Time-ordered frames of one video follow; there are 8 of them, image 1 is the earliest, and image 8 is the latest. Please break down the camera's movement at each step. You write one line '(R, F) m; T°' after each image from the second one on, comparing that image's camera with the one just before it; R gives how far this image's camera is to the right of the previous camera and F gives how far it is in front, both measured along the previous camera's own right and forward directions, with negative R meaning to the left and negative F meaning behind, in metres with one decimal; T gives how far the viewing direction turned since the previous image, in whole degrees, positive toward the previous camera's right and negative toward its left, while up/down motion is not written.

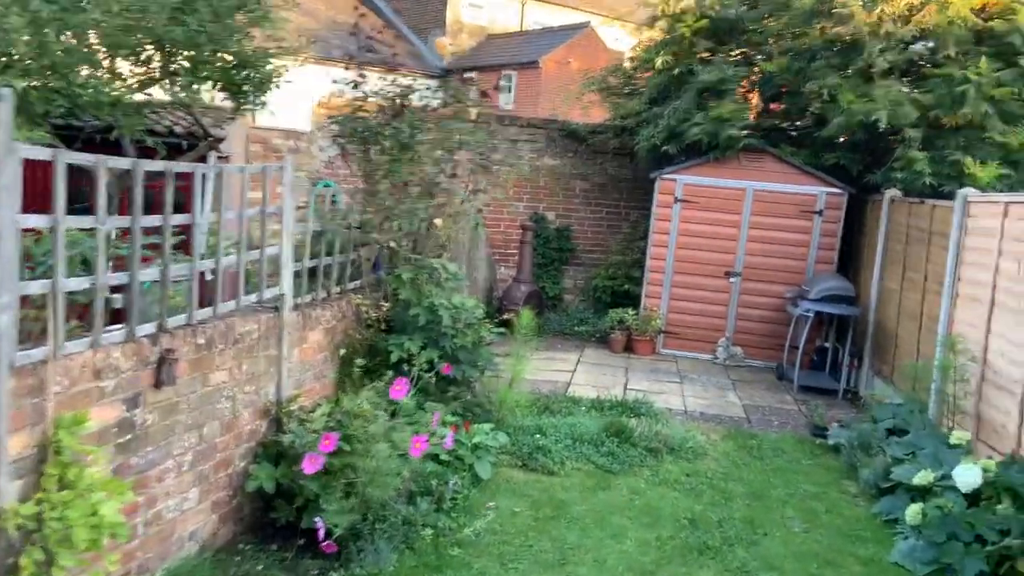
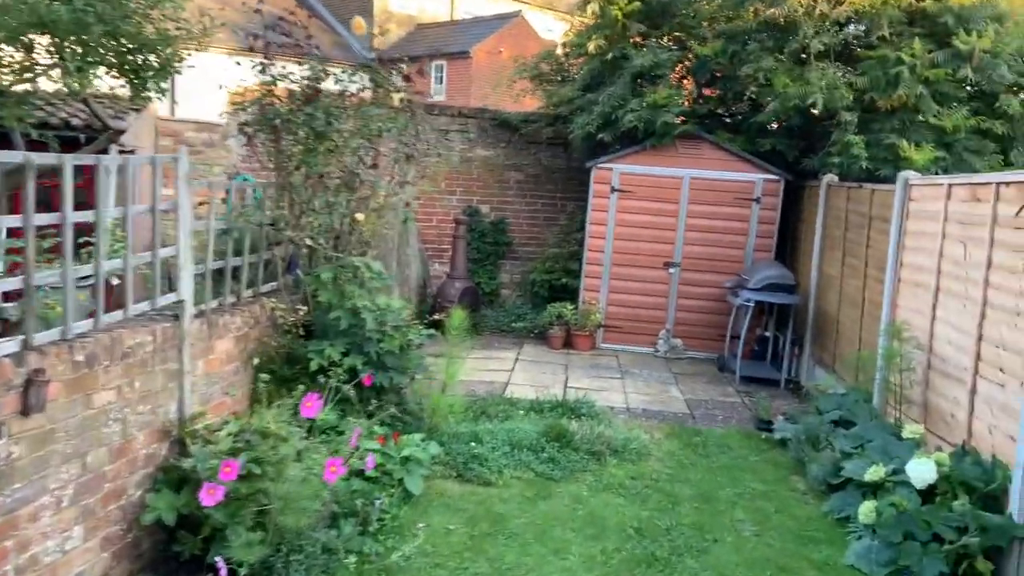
(+0.1, +0.4) m; +4°
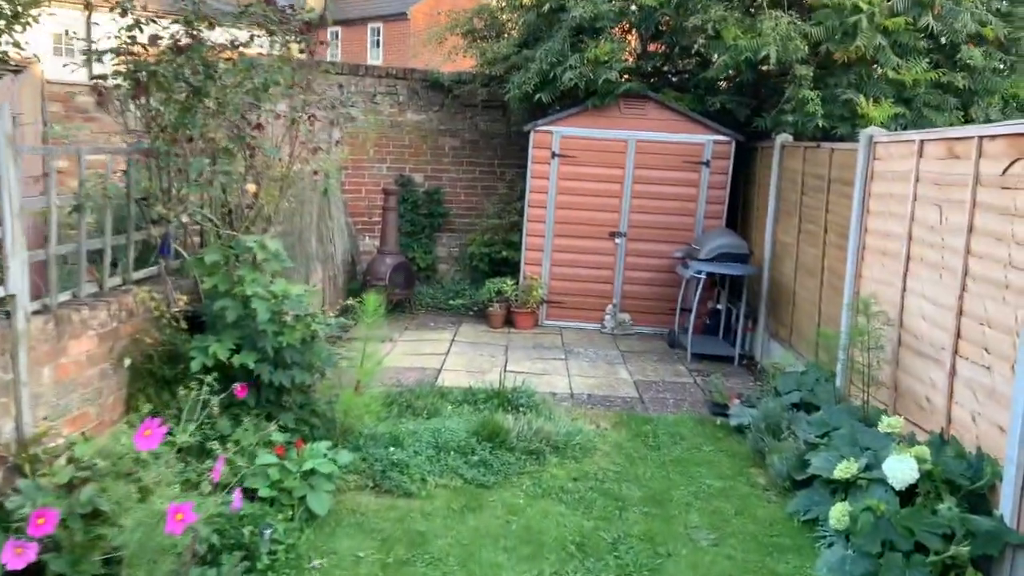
(+0.2, +0.7) m; +4°
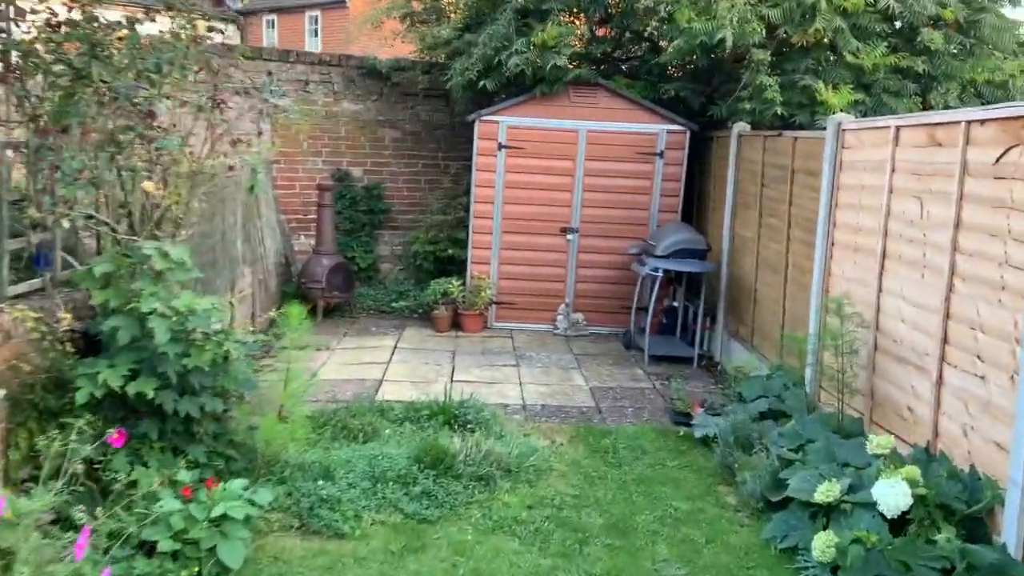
(0.0, +0.5) m; +4°
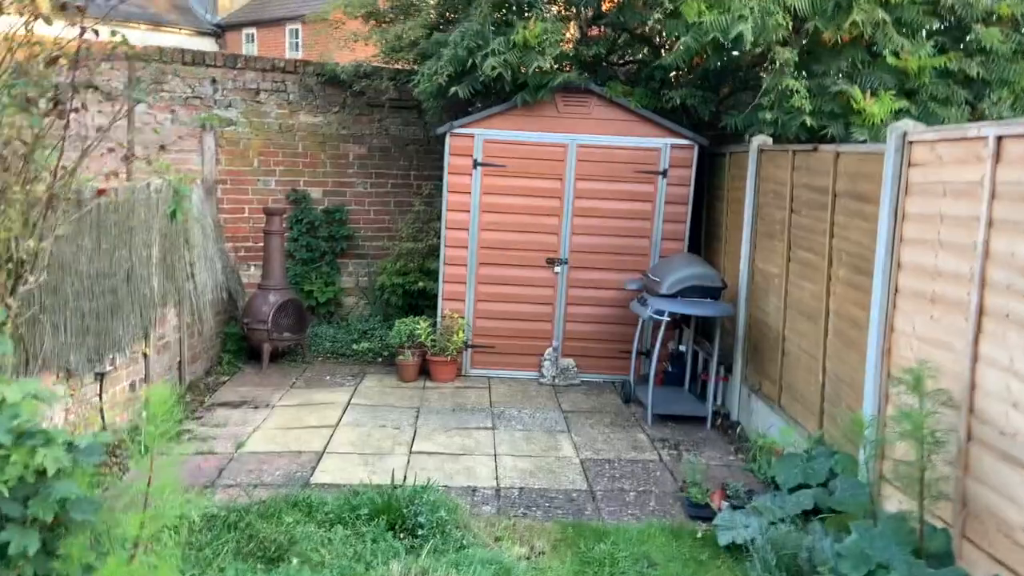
(+0.1, +1.2) m; 0°
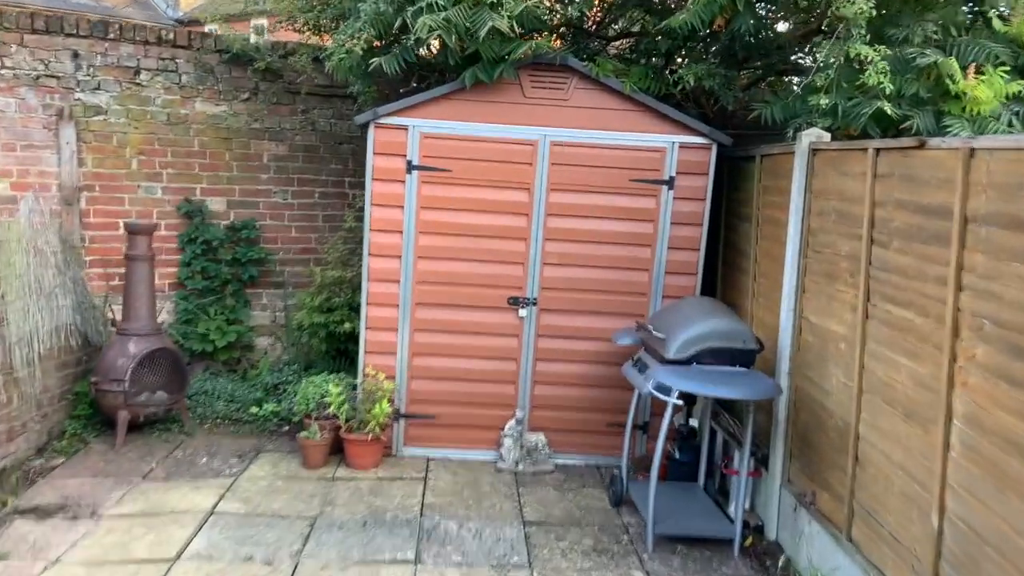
(+0.3, +1.8) m; +1°
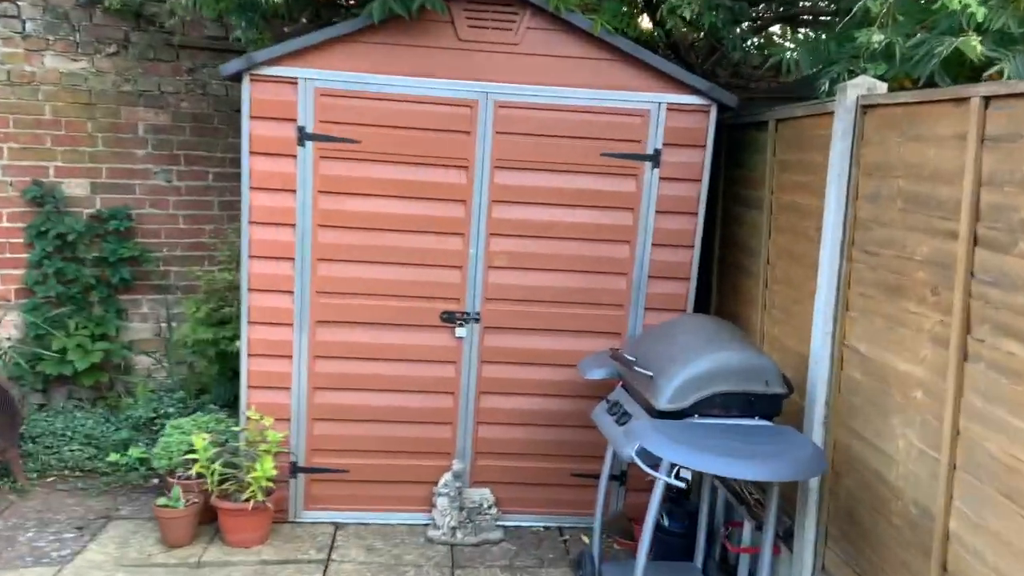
(+0.2, +1.2) m; +2°
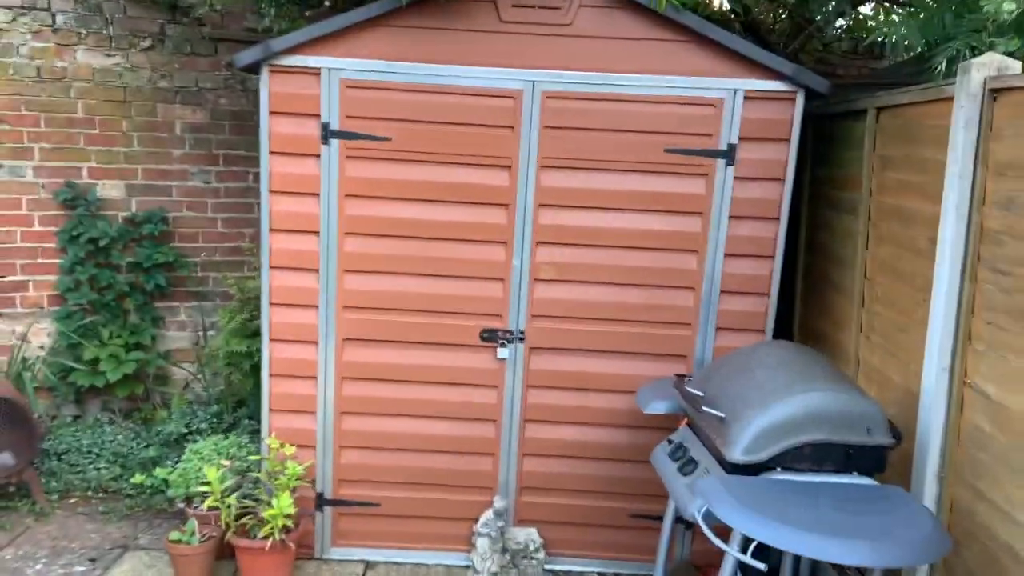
(+0.1, +0.4) m; -5°
